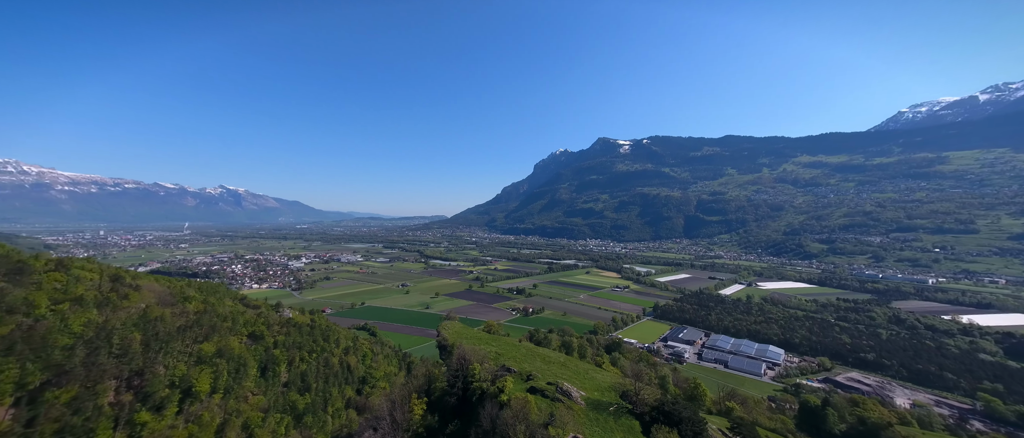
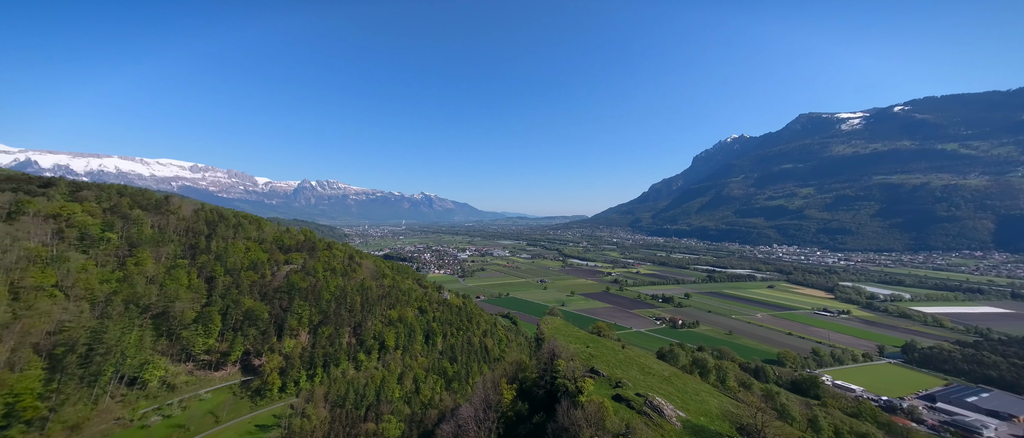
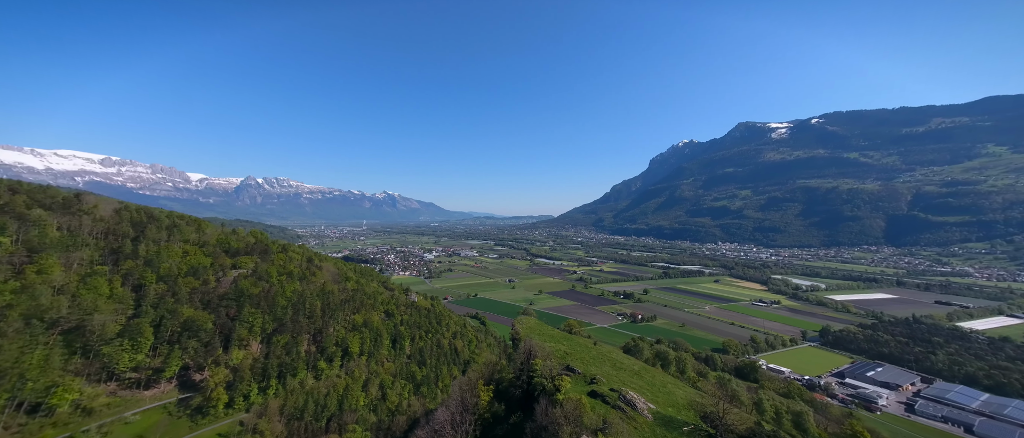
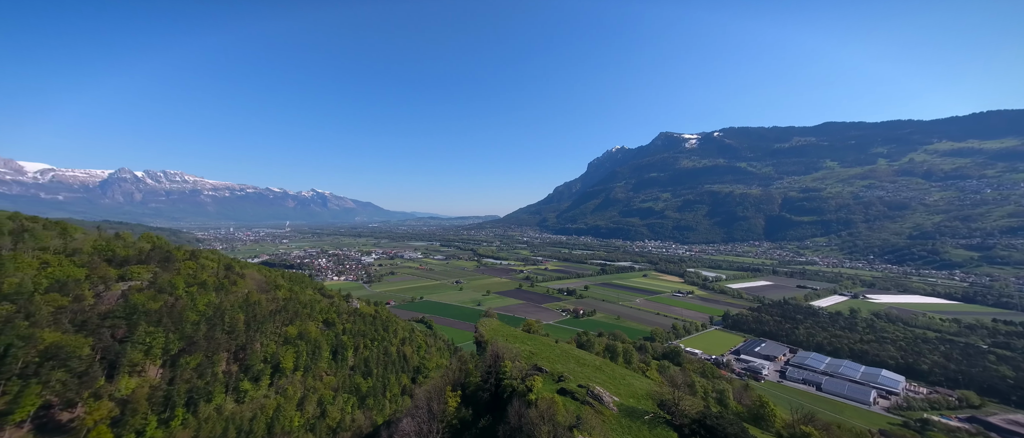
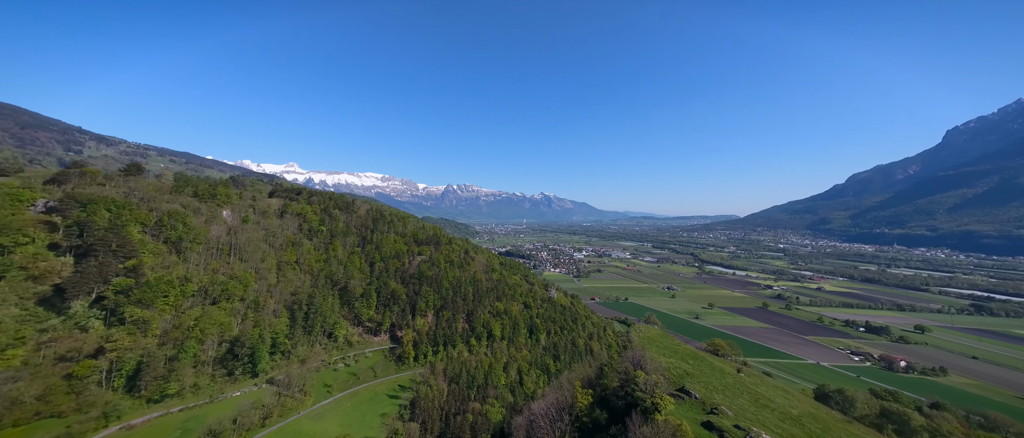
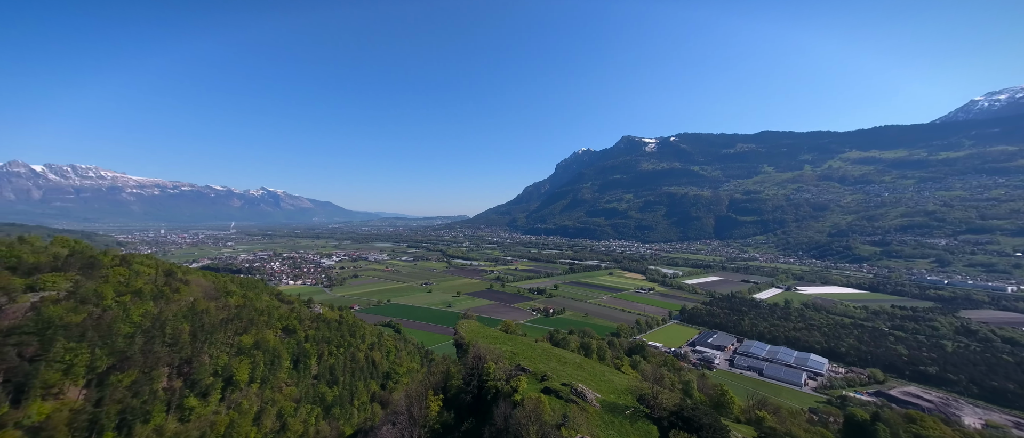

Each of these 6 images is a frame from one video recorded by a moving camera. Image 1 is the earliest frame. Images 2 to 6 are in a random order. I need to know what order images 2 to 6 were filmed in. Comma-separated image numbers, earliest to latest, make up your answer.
6, 4, 3, 2, 5
